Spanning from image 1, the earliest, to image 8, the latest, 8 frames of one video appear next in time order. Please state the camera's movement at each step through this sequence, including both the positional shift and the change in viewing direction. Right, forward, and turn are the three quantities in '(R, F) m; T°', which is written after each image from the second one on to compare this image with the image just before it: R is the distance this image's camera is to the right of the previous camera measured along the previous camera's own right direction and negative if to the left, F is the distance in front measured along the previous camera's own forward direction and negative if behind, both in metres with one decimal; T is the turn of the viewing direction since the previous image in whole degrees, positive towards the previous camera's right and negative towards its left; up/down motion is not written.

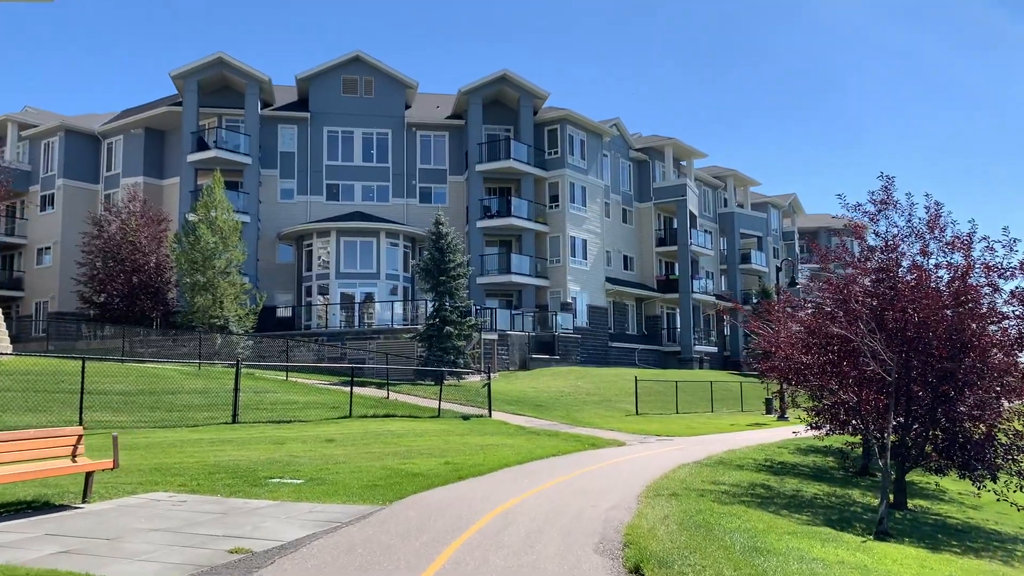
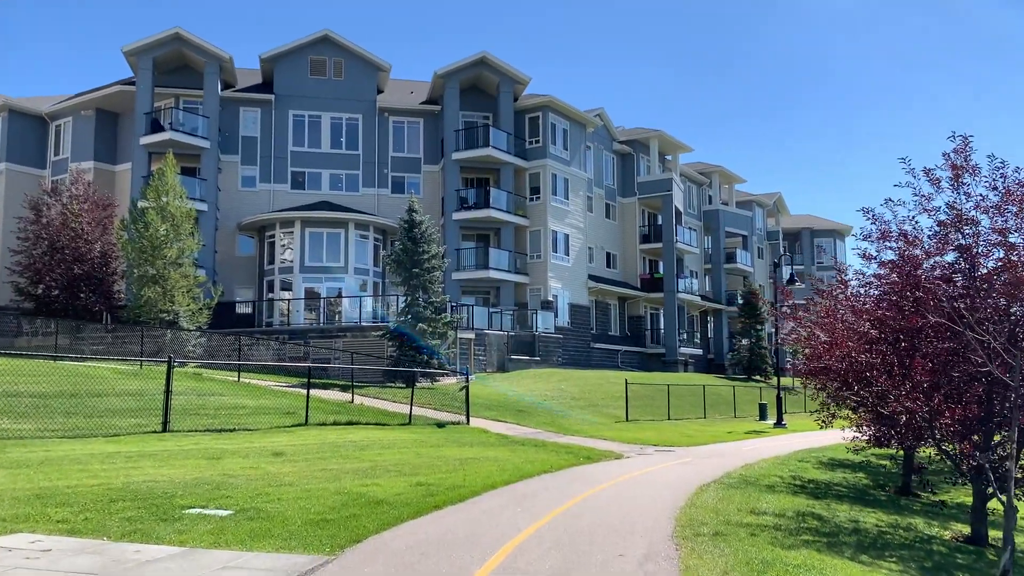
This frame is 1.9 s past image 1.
(-0.2, +2.7) m; +2°
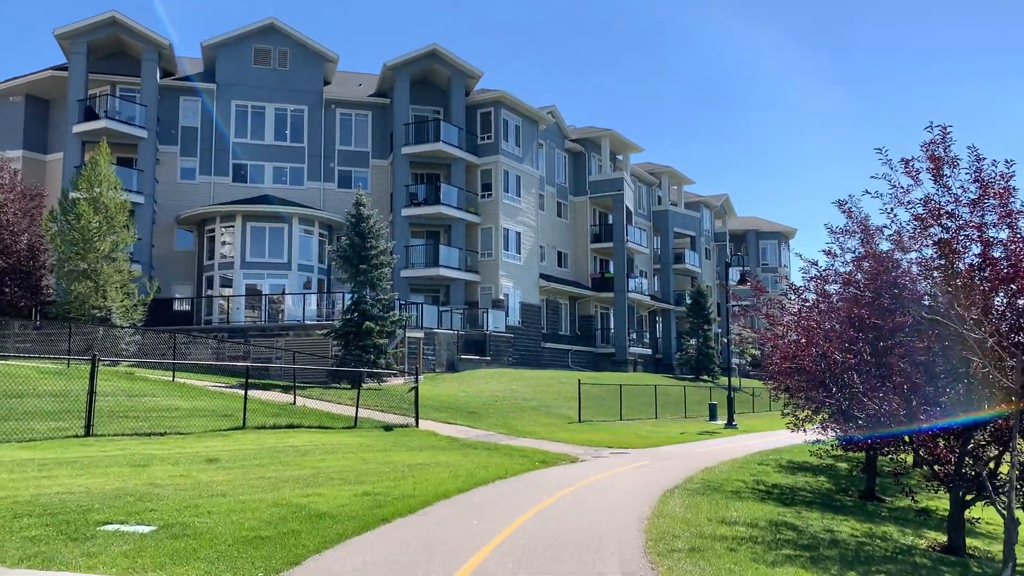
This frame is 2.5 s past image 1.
(-0.1, +0.8) m; +3°
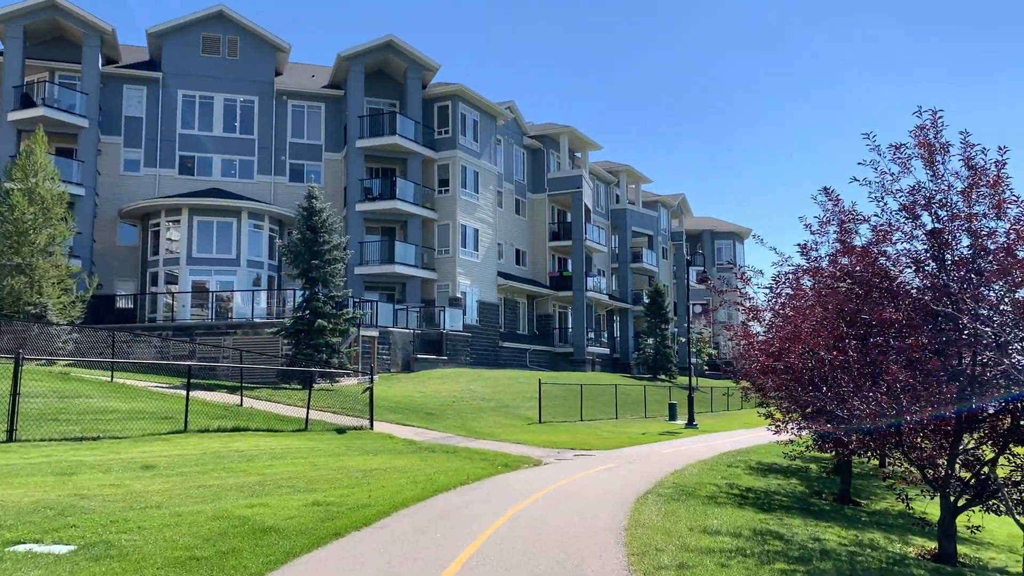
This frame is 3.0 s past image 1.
(-0.1, +0.8) m; +3°
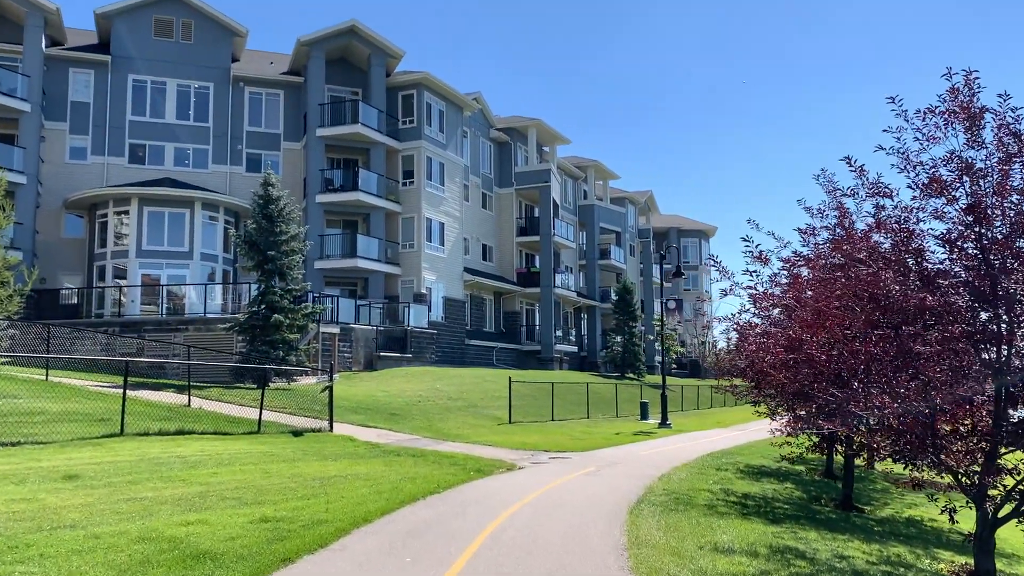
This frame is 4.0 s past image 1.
(-0.2, +1.3) m; +2°
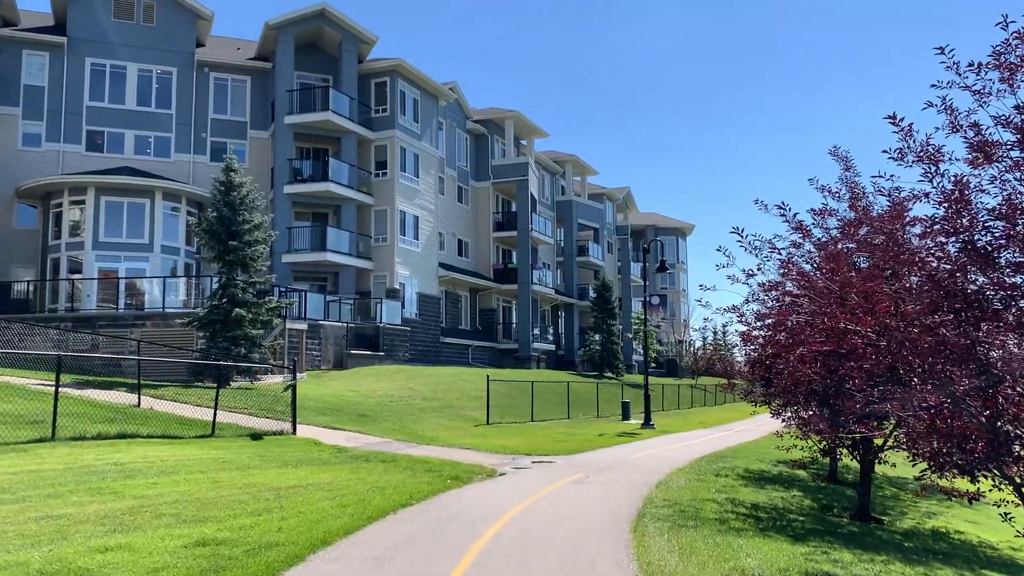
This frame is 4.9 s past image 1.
(-0.1, +1.4) m; +2°
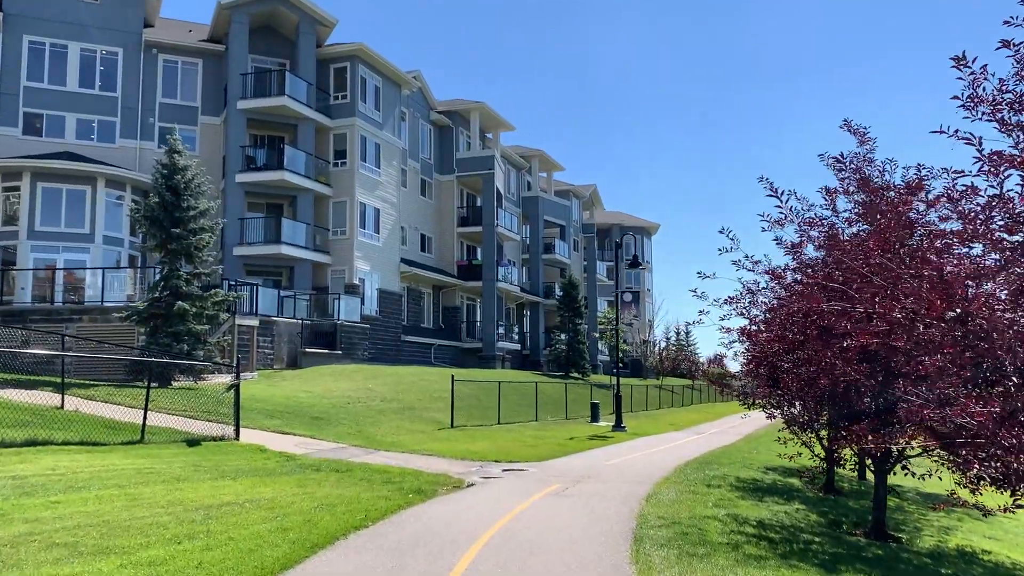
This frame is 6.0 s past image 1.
(-0.1, +1.5) m; +2°
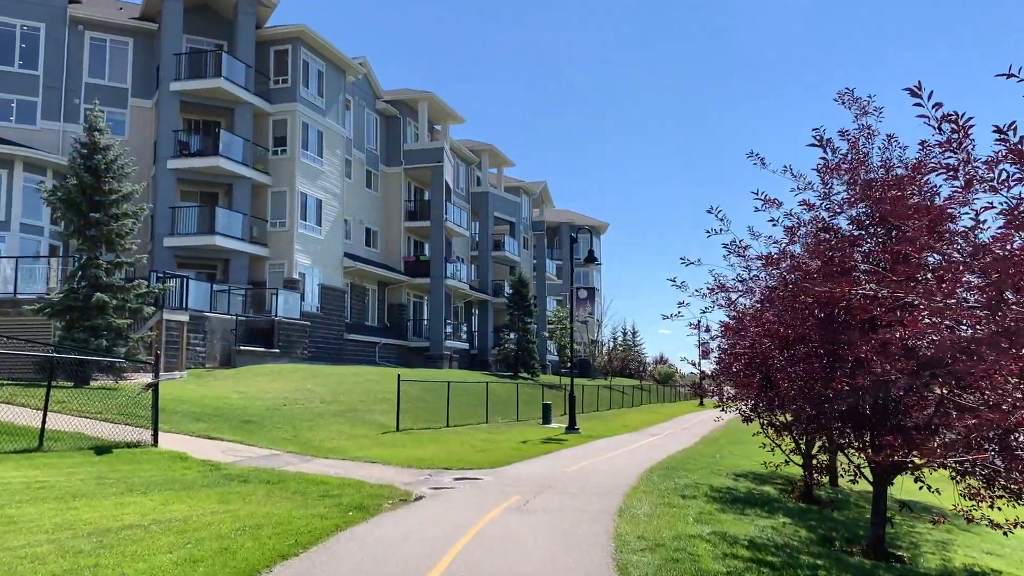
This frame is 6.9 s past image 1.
(-0.1, +1.4) m; +4°
